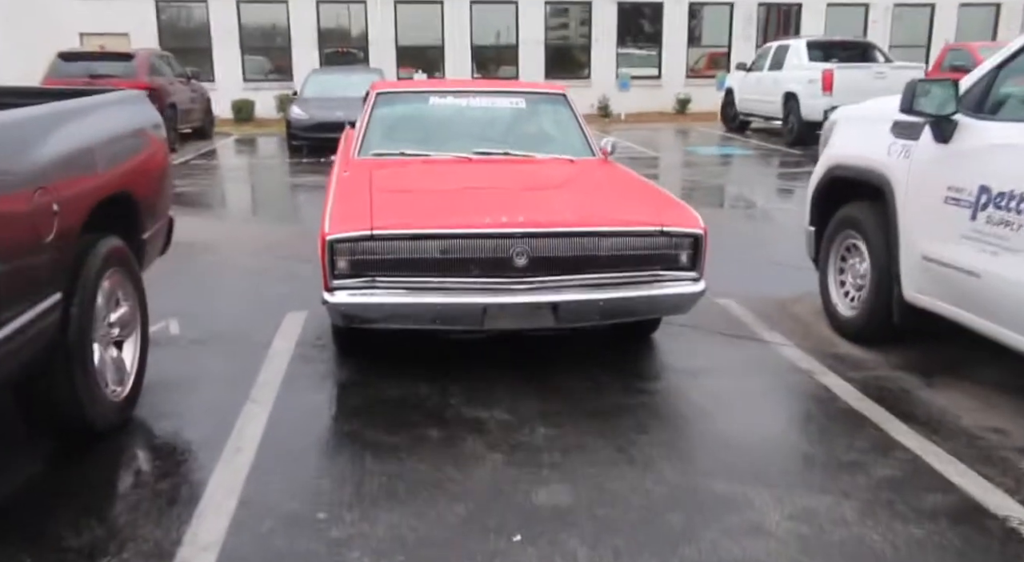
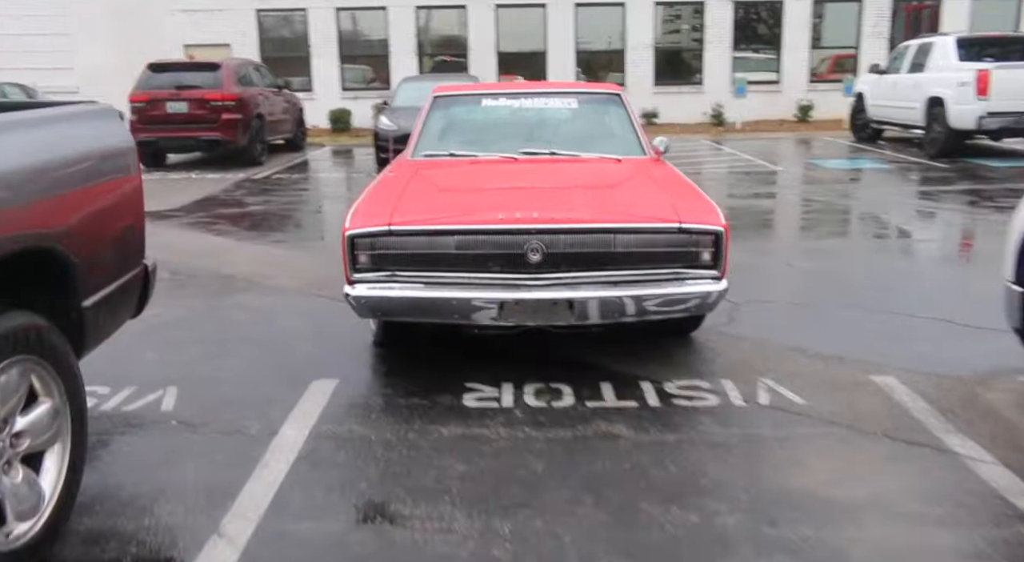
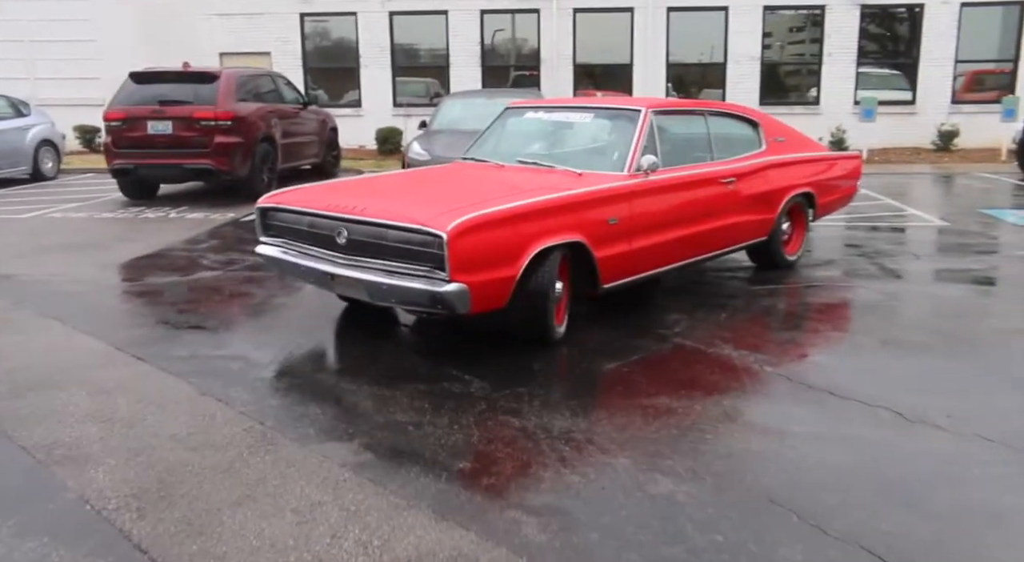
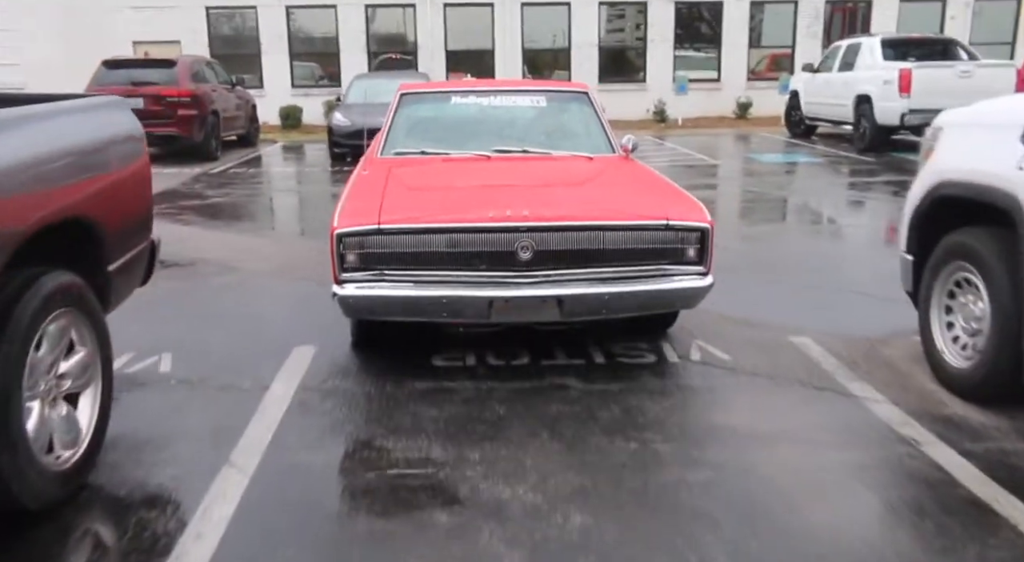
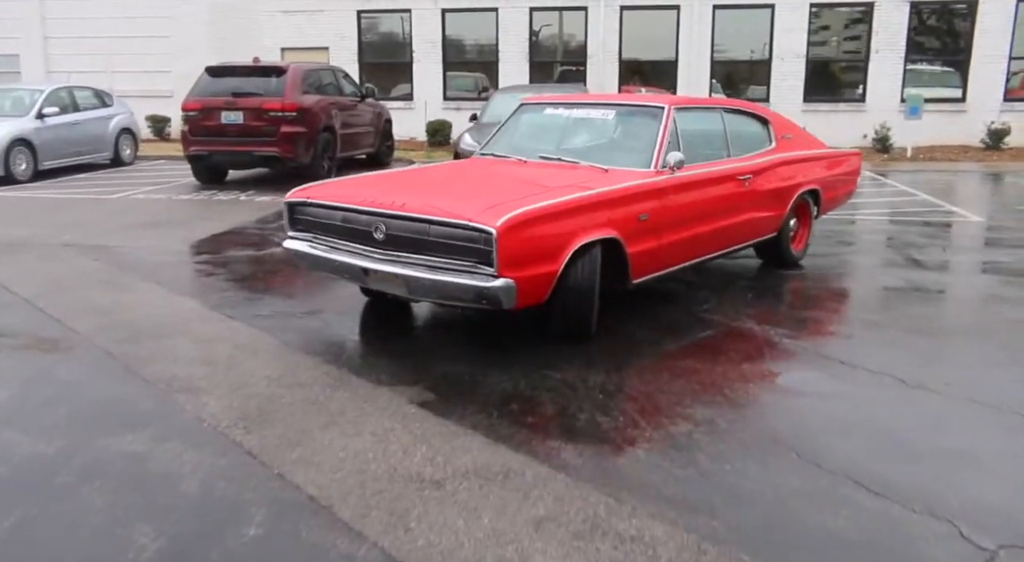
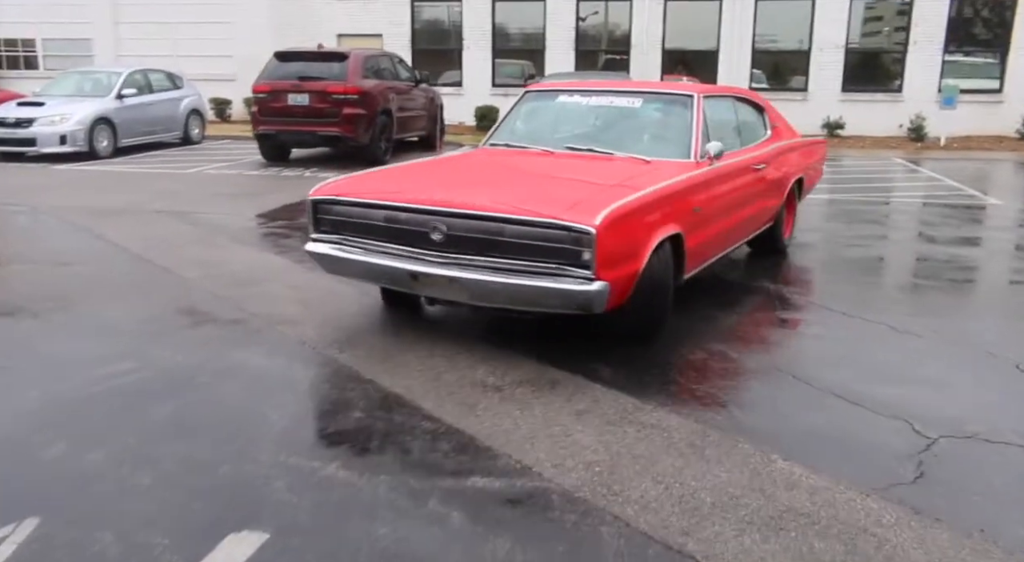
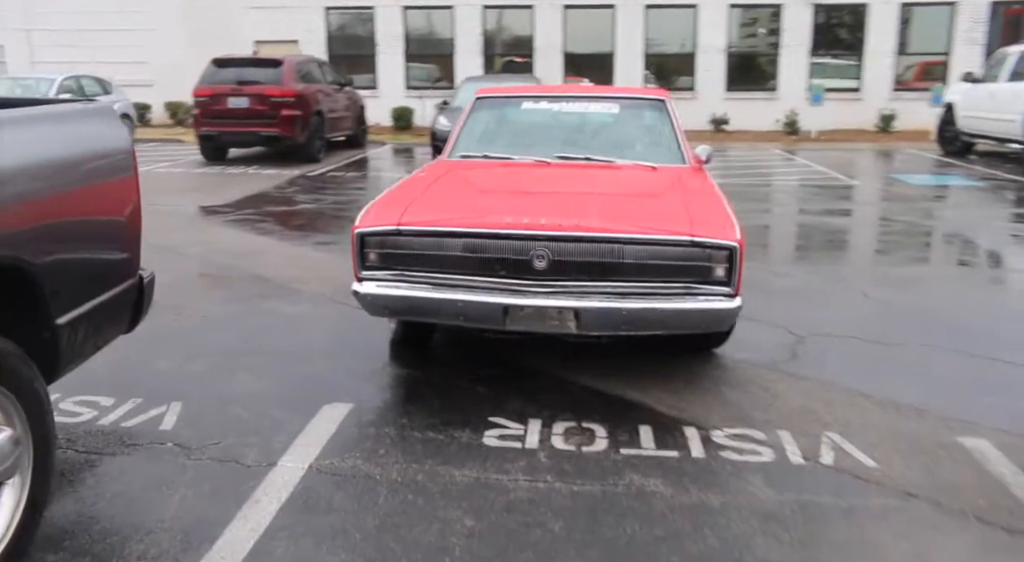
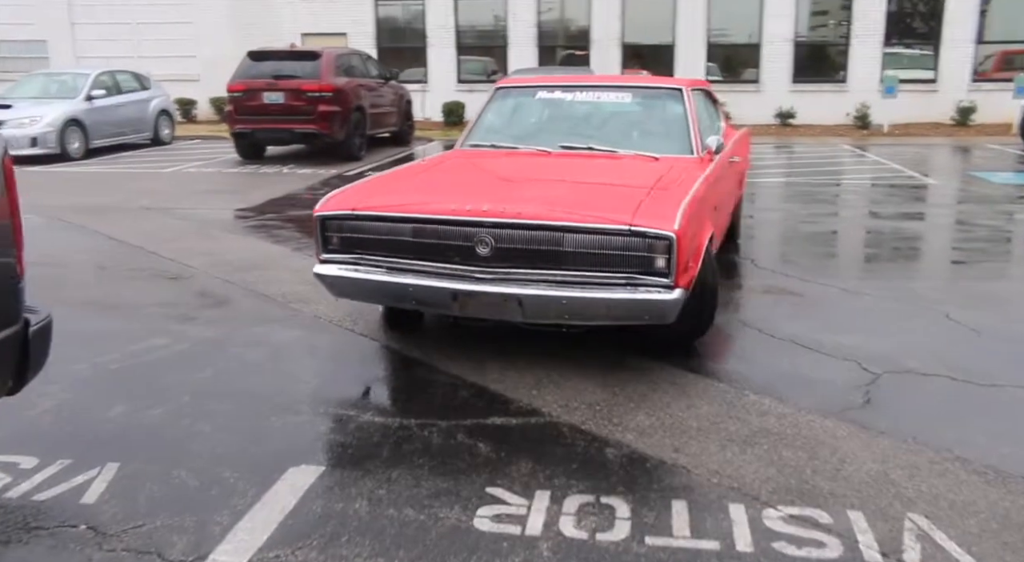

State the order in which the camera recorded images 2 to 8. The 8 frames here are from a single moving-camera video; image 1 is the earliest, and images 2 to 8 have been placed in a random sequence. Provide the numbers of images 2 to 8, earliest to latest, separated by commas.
4, 2, 7, 8, 6, 5, 3
